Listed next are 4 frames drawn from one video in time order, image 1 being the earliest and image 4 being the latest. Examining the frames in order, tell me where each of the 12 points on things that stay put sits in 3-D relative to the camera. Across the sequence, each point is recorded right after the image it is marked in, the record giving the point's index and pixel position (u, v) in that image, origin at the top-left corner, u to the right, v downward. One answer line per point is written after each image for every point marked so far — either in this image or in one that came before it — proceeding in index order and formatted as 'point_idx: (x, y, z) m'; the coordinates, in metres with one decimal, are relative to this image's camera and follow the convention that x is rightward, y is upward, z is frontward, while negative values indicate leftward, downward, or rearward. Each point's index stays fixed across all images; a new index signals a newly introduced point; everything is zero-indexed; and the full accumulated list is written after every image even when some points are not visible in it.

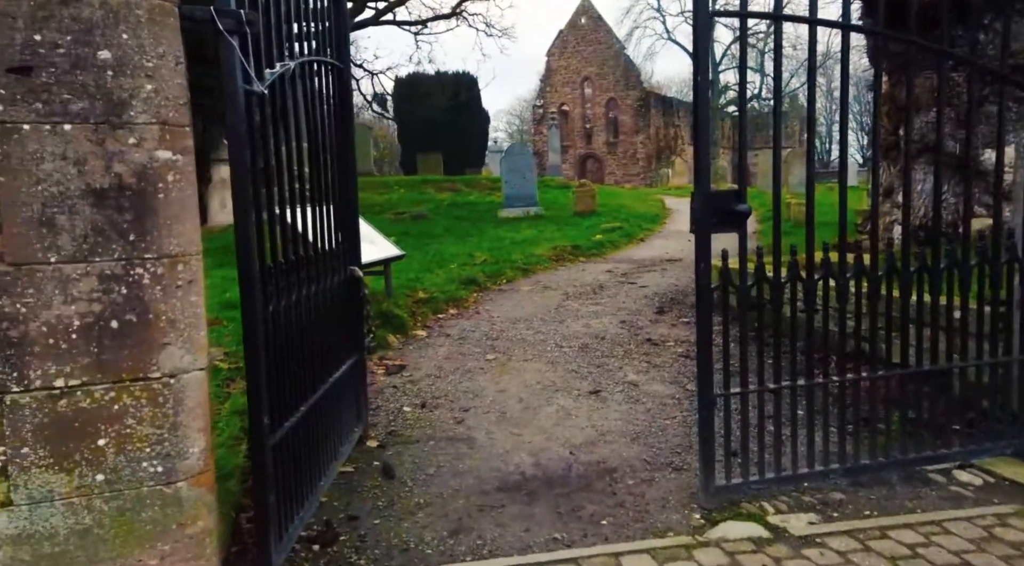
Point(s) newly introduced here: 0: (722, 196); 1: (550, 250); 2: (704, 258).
0: (+0.9, +0.4, +3.2) m
1: (+0.6, +0.5, +11.5) m
2: (+0.8, +0.1, +3.2) m
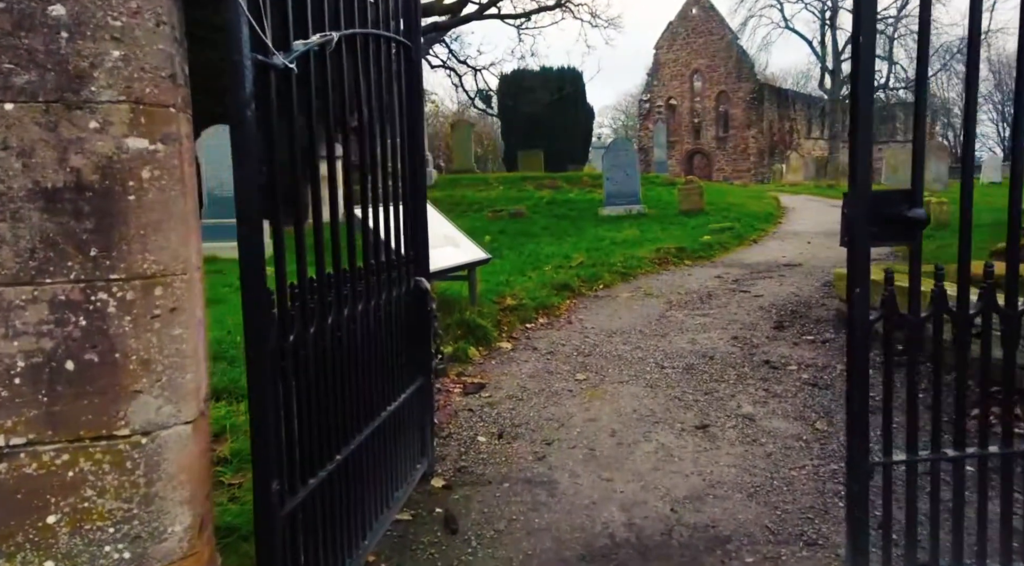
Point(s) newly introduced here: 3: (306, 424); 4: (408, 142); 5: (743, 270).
0: (+1.1, +0.3, +2.4) m
1: (+1.9, +0.4, +10.7) m
2: (+1.1, 0.0, +2.4) m
3: (-0.6, -0.4, +2.3) m
4: (-0.5, +0.7, +3.7) m
5: (+2.9, +0.2, +9.7) m
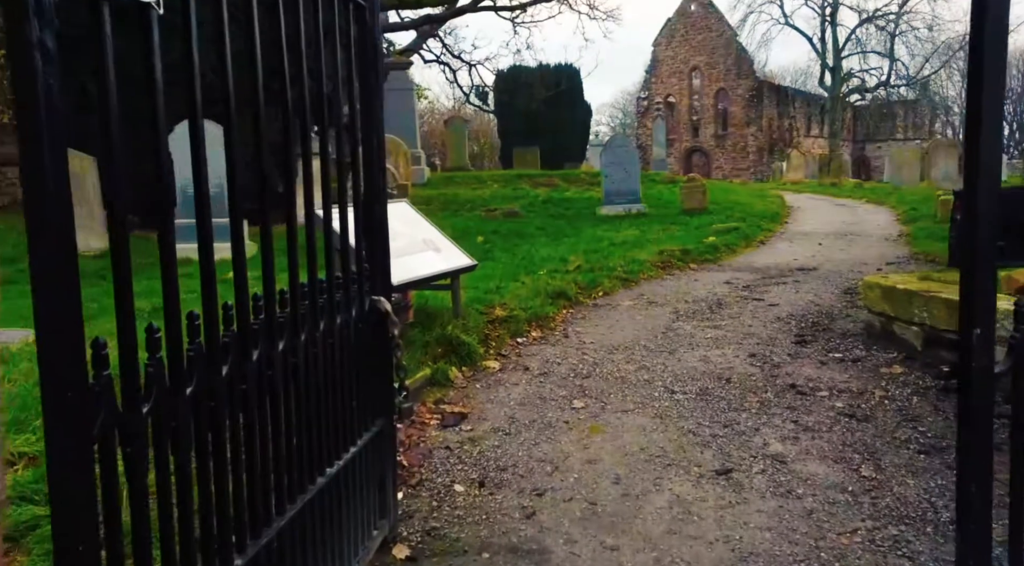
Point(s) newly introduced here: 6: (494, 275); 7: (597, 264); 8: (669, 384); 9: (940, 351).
0: (+1.1, +0.2, +1.6) m
1: (+1.8, +0.4, +9.9) m
2: (+1.0, -0.1, +1.7) m
3: (-0.7, -0.5, +1.6) m
4: (-0.6, +0.6, +3.0) m
5: (+2.8, +0.1, +9.0) m
6: (-0.2, +0.1, +8.5) m
7: (+1.0, +0.2, +9.2) m
8: (+1.0, -0.6, +4.9) m
9: (+2.8, -0.4, +5.1) m
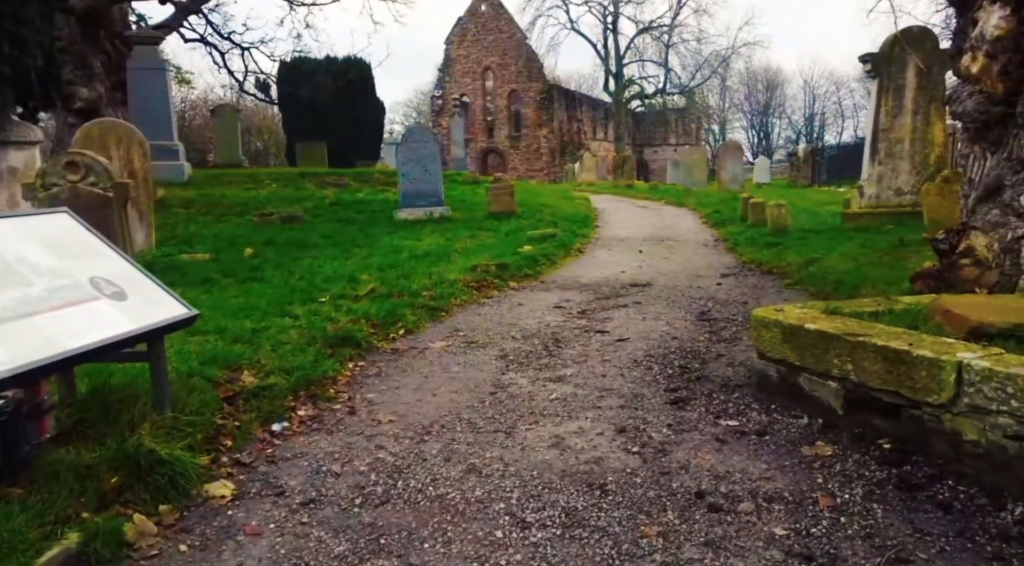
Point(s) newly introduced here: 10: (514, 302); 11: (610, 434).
0: (+0.9, 0.0, -0.1) m
1: (-0.5, +0.1, +8.1) m
2: (+0.8, -0.3, -0.1) m
3: (-0.8, -0.8, -0.6) m
4: (-1.0, +0.3, +0.8) m
5: (+0.7, -0.1, +7.5) m
6: (-2.1, -0.2, +6.2) m
7: (-1.1, 0.0, +7.2) m
8: (0.0, -0.9, +3.1) m
9: (+1.7, -0.6, +3.7) m
10: (0.0, -0.2, +7.1) m
11: (+0.5, -0.7, +3.9) m
